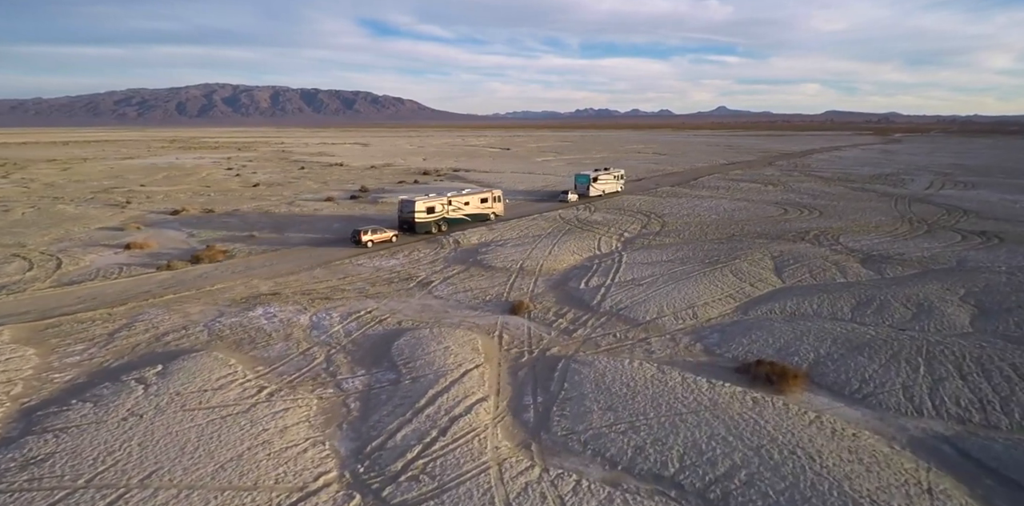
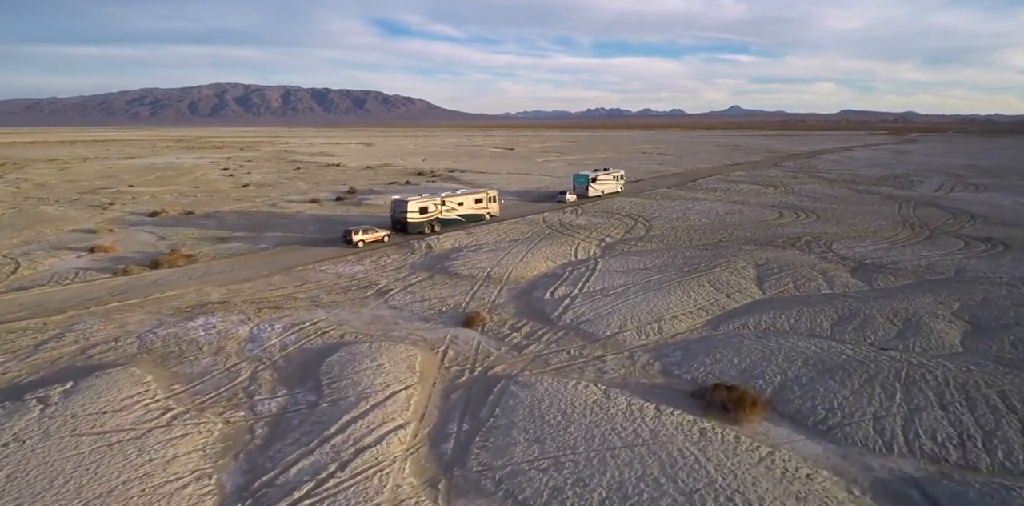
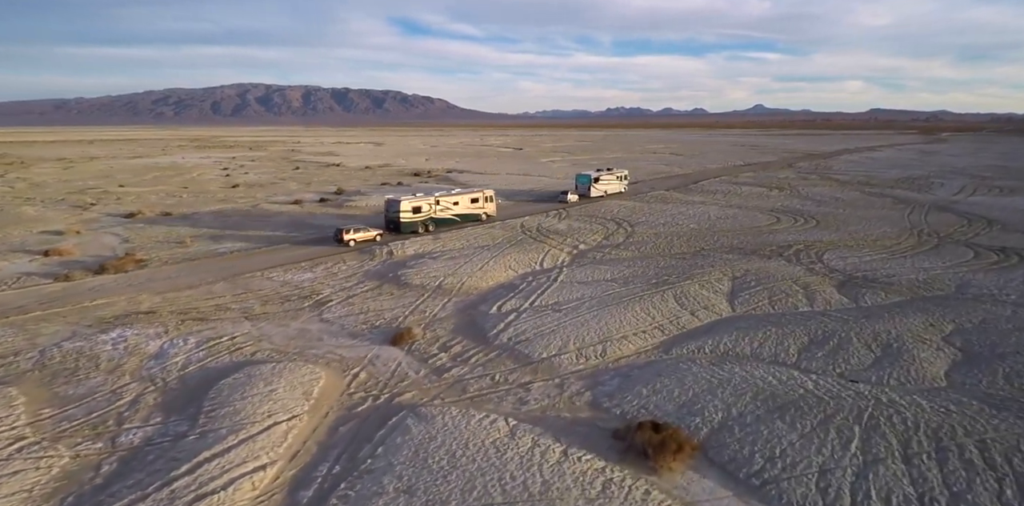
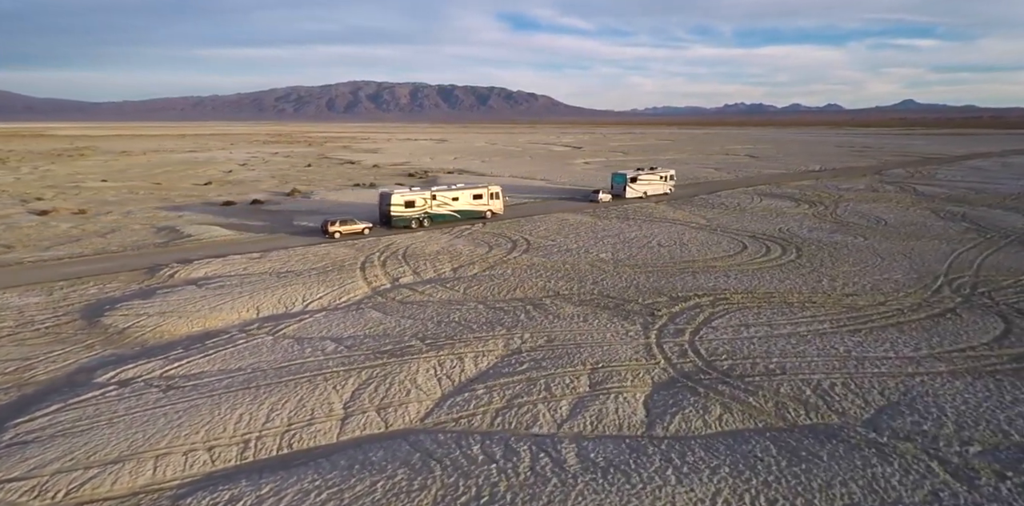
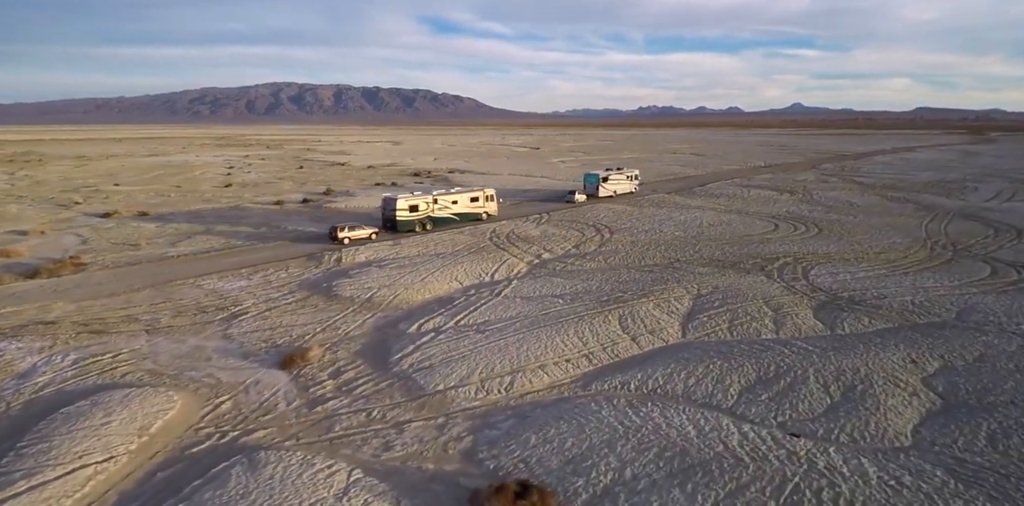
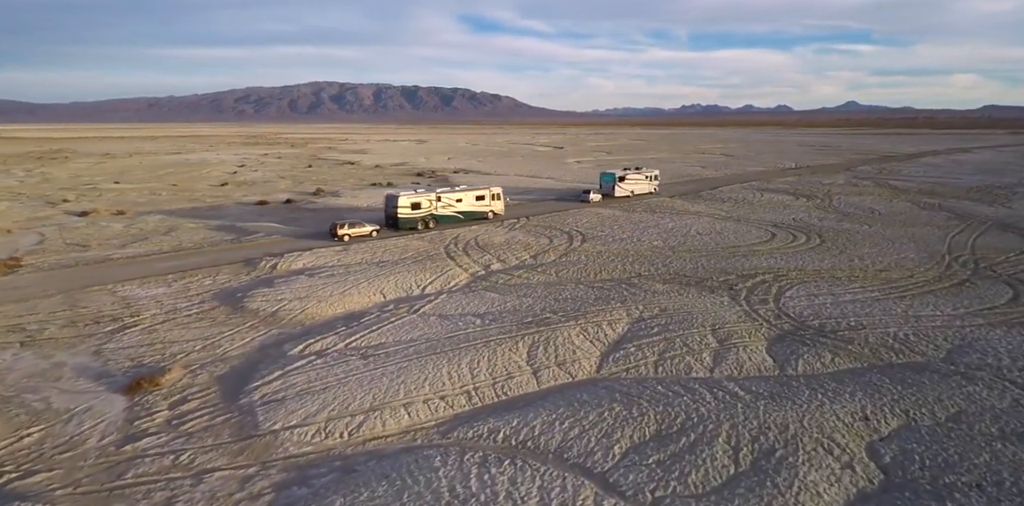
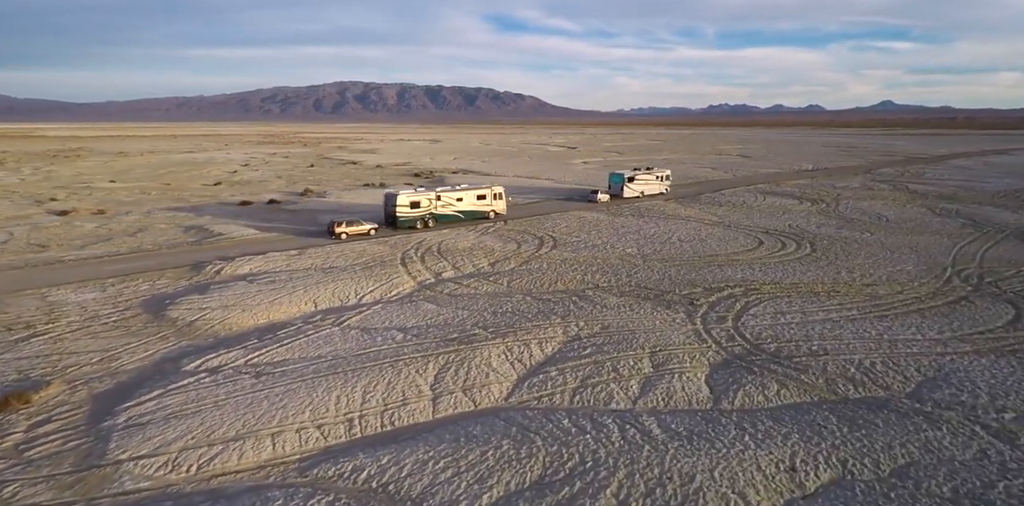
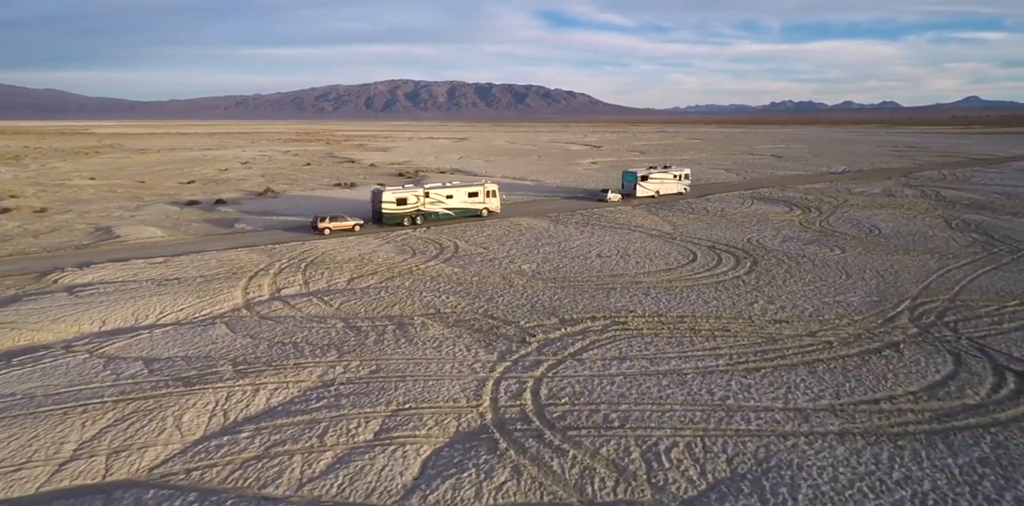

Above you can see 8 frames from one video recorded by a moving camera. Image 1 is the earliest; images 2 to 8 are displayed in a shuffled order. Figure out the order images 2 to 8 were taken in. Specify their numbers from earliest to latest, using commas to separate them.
2, 3, 5, 6, 7, 4, 8
